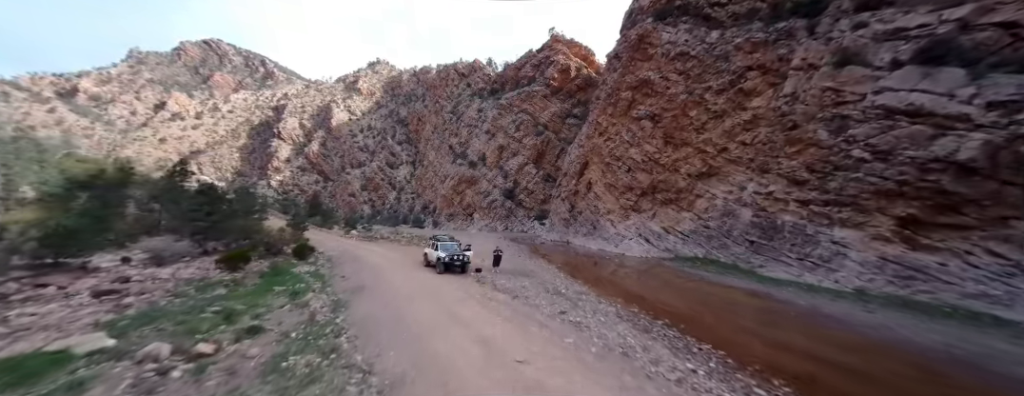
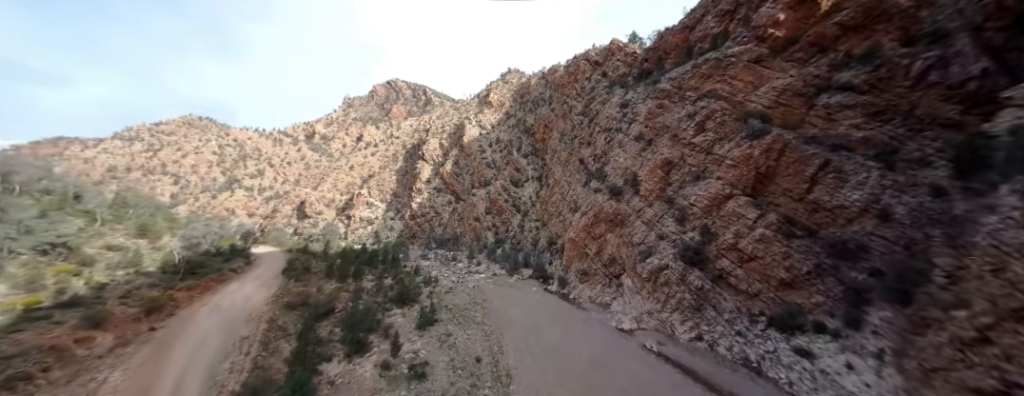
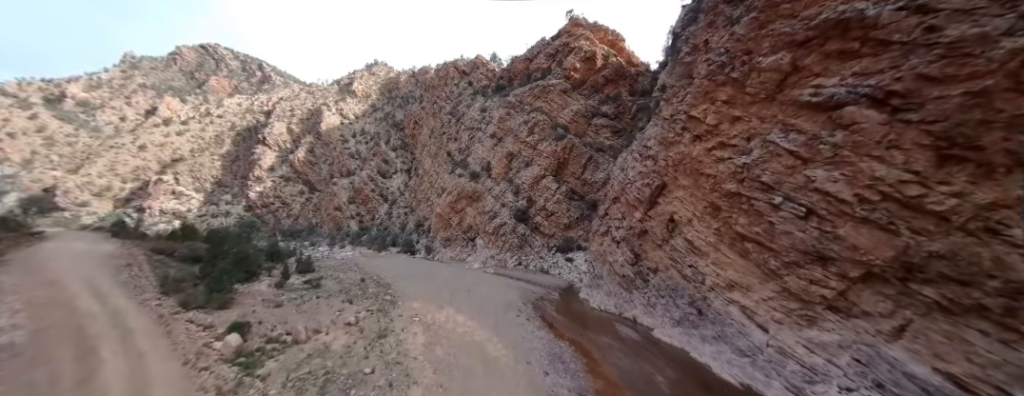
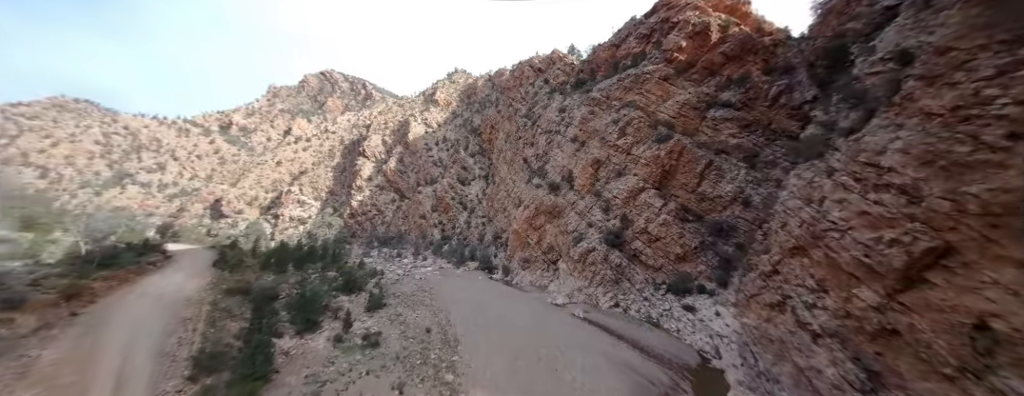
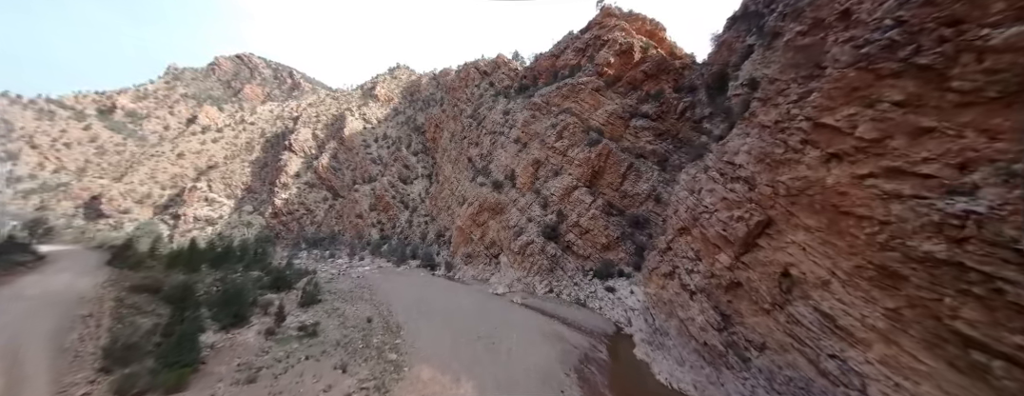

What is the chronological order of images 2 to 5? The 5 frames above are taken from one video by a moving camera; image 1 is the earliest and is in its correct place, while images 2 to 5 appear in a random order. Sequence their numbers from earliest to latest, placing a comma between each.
3, 5, 4, 2
